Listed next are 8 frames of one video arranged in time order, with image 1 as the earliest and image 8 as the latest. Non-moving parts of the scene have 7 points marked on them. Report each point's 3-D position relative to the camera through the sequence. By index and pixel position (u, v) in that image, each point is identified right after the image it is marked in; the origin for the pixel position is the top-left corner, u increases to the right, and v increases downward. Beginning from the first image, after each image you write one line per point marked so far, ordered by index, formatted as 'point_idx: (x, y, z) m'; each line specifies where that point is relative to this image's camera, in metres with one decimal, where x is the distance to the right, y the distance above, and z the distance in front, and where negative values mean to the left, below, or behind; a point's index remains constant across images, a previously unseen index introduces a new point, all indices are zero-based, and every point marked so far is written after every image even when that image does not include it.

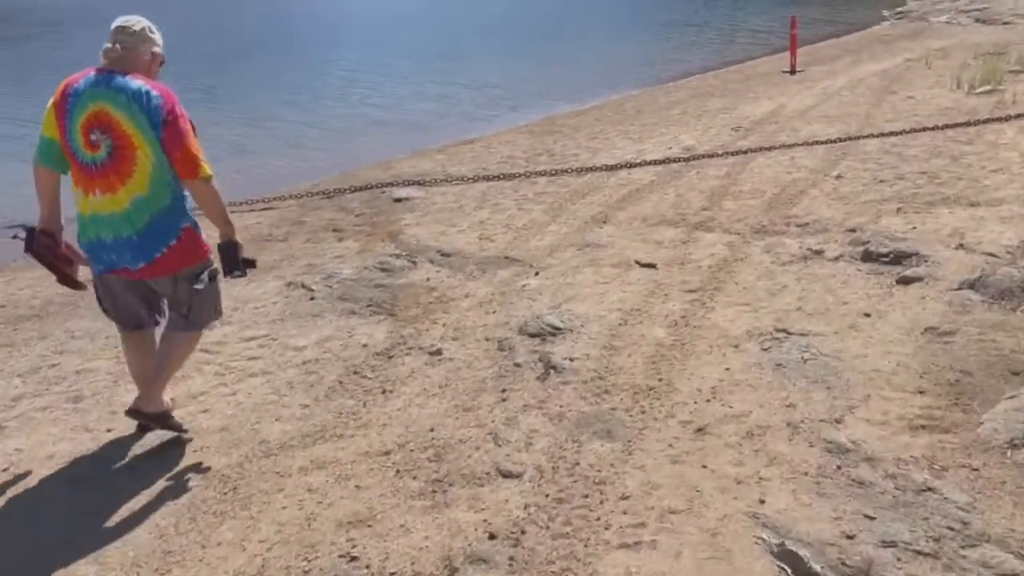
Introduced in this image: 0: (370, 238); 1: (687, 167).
0: (-1.5, +0.5, +8.4) m
1: (+2.3, +1.6, +10.6) m
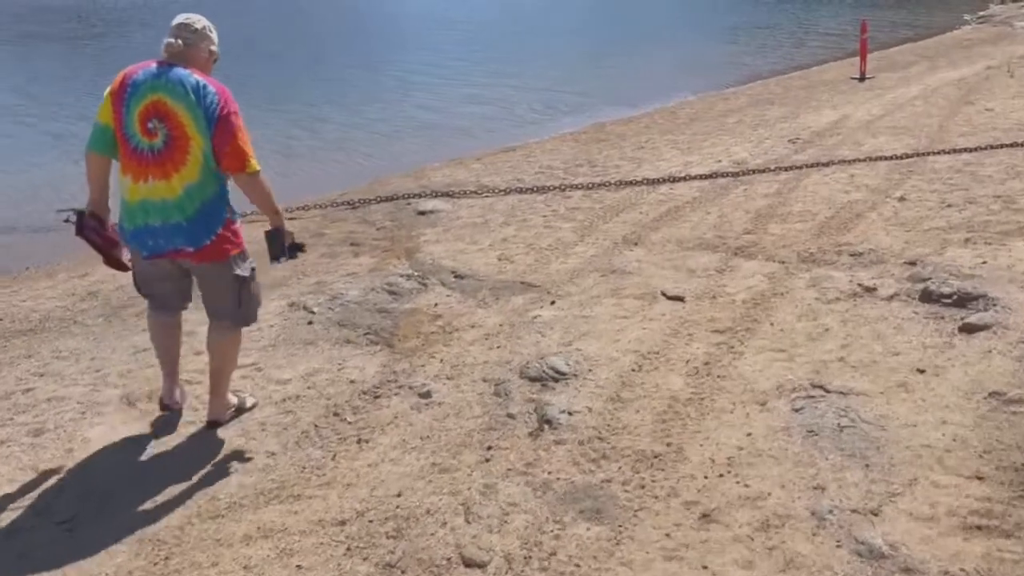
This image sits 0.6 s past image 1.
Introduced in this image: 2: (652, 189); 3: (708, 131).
0: (-1.2, +0.3, +8.0) m
1: (+2.7, +1.3, +9.9) m
2: (+1.7, +1.2, +10.0) m
3: (+3.5, +2.8, +14.6) m
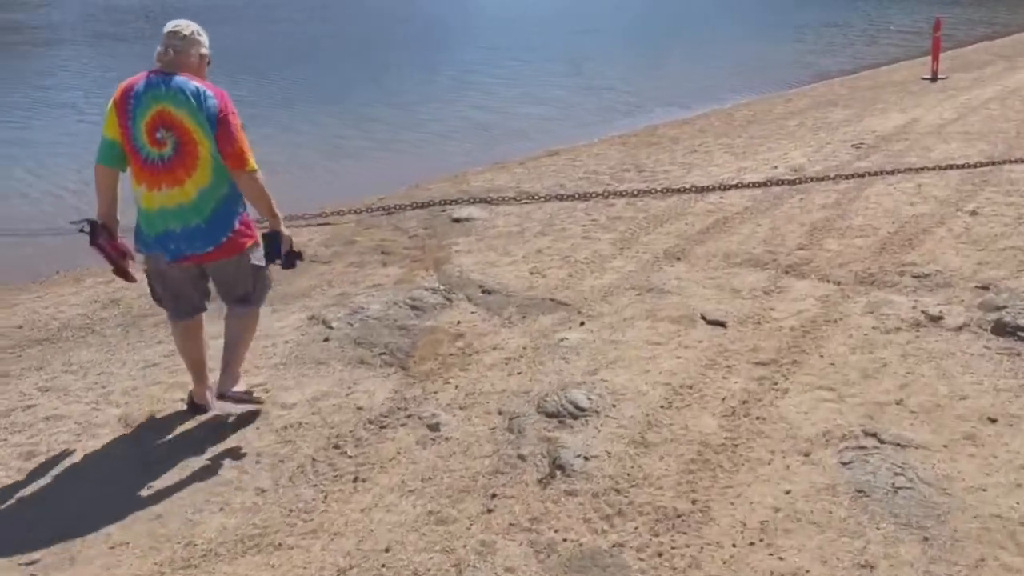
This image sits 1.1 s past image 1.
0: (-0.9, +0.2, +7.6) m
1: (+3.2, +1.1, +9.2) m
2: (+2.2, +1.0, +9.4) m
3: (+4.3, +2.6, +13.9) m
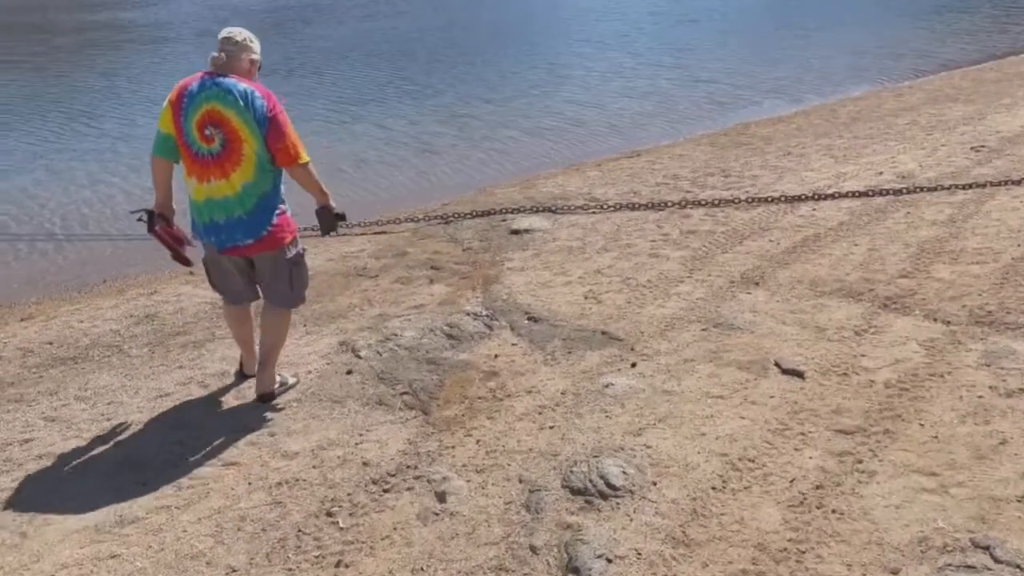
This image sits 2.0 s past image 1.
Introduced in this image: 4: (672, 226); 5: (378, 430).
0: (-0.4, 0.0, +7.0) m
1: (+3.8, +0.8, +8.1) m
2: (+2.9, +0.8, +8.4) m
3: (+5.6, +2.4, +12.6) m
4: (+1.6, +0.6, +8.1) m
5: (-0.7, -0.8, +4.5) m
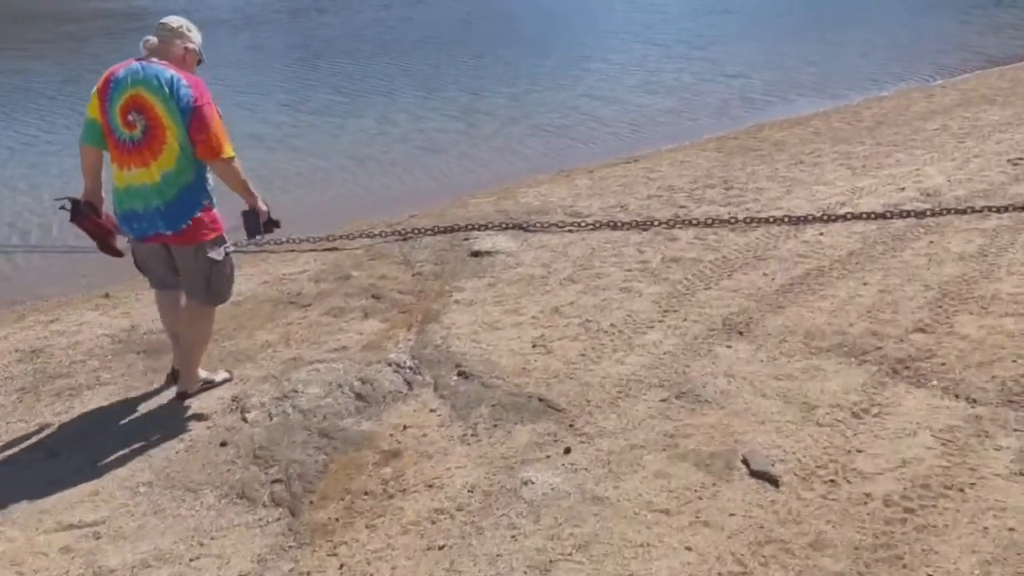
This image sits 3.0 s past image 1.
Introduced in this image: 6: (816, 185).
0: (-0.8, -0.2, +6.0) m
1: (+3.5, +0.5, +7.0) m
2: (+2.5, +0.5, +7.3) m
3: (+5.4, +2.0, +11.4) m
4: (+1.2, +0.3, +7.0) m
5: (-1.2, -1.1, +3.5) m
6: (+3.4, +1.2, +9.3) m
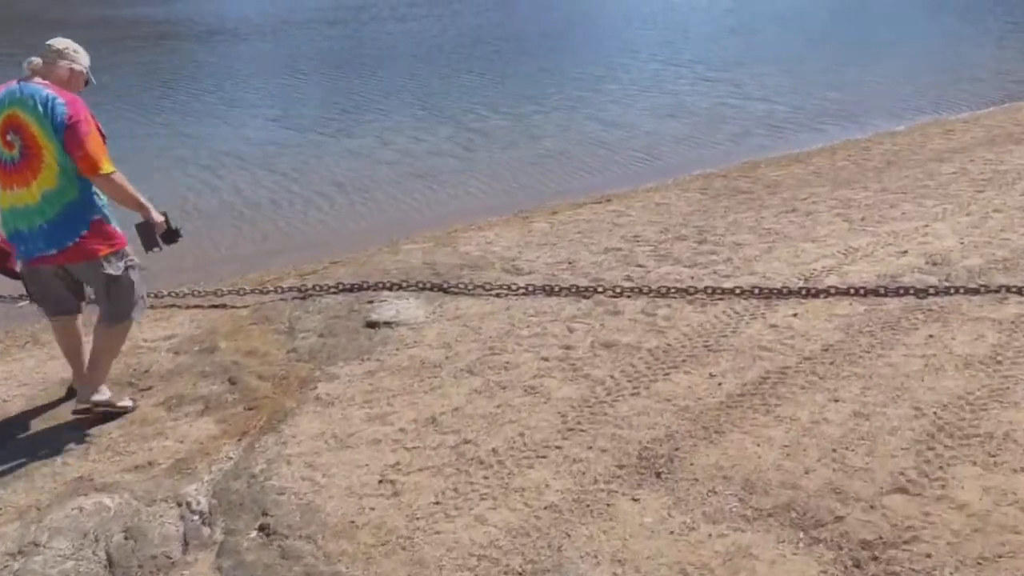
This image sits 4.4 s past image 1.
0: (-1.6, -0.8, +4.7) m
1: (+2.8, -0.2, +5.6) m
2: (+1.8, -0.2, +6.0) m
3: (+4.8, +1.2, +10.0) m
4: (+0.5, -0.3, +5.7) m
5: (-2.1, -1.6, +2.2) m
6: (+2.8, +0.5, +7.9) m
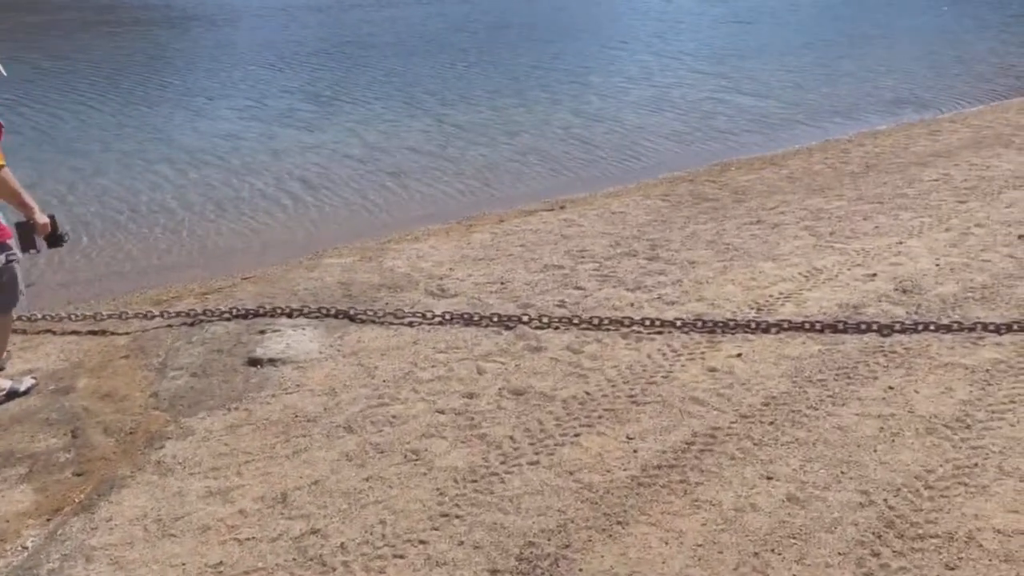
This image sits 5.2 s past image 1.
0: (-2.2, -1.0, +3.9) m
1: (+2.2, -0.4, +4.8) m
2: (+1.2, -0.4, +5.2) m
3: (+4.2, +1.0, +9.2) m
4: (-0.1, -0.5, +4.9) m
5: (-2.6, -1.8, +1.5) m
6: (+2.2, +0.2, +7.1) m
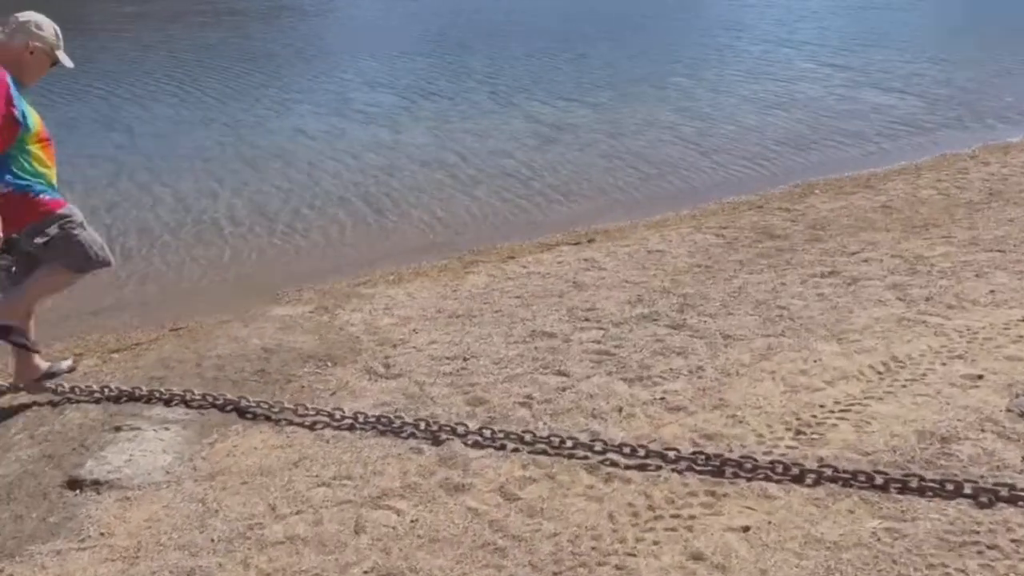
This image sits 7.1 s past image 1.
0: (-2.8, -1.4, +2.6) m
1: (+1.7, -1.0, +3.0) m
2: (+0.8, -0.9, +3.5) m
3: (+4.3, +0.4, +7.1) m
4: (-0.5, -1.0, +3.4) m
5: (-3.6, -2.3, +0.3) m
6: (+2.0, -0.3, +5.3) m
